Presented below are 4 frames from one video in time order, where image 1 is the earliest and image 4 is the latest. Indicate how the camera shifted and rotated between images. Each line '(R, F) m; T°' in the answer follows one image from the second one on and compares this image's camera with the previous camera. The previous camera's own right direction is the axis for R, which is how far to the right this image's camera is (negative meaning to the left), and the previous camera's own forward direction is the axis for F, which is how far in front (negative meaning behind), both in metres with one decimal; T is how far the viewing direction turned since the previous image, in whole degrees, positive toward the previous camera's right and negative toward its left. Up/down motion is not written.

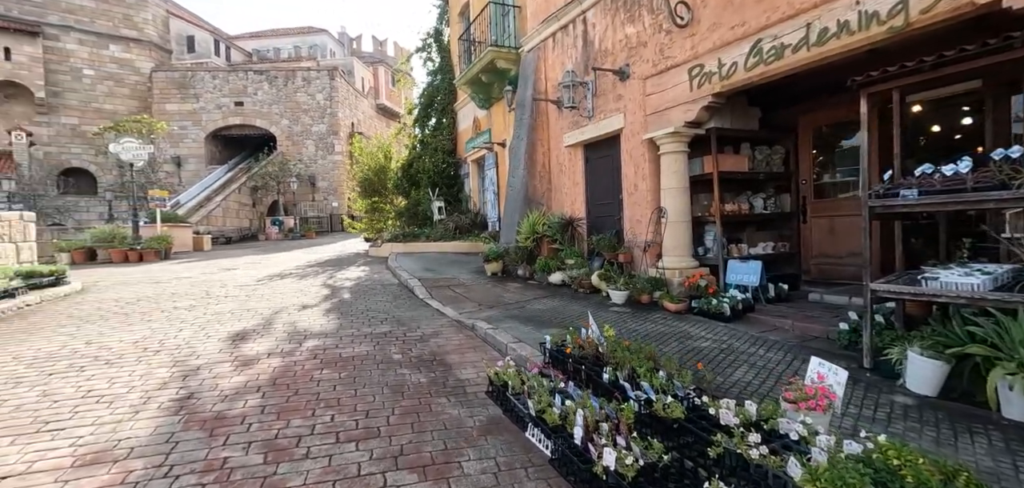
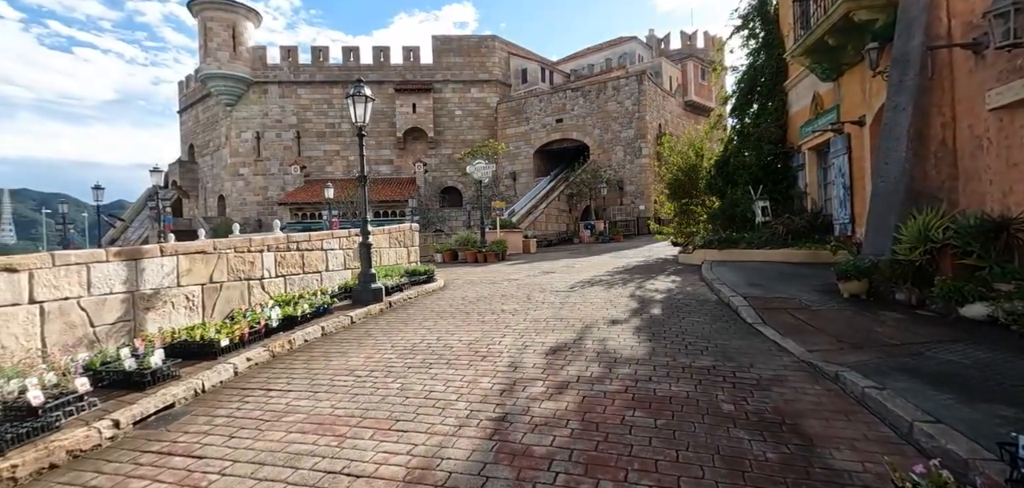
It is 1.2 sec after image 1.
(-0.3, +0.8) m; -34°
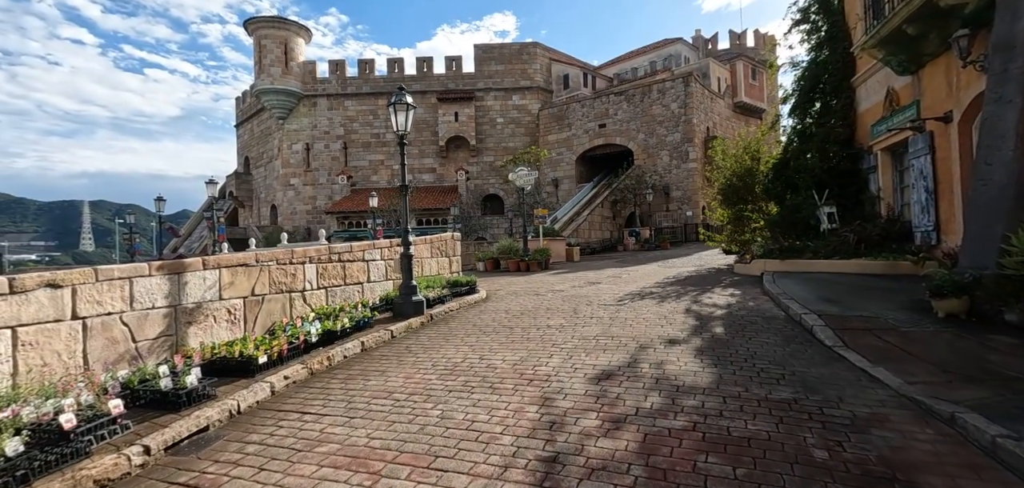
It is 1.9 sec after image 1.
(-0.1, +0.4) m; -5°
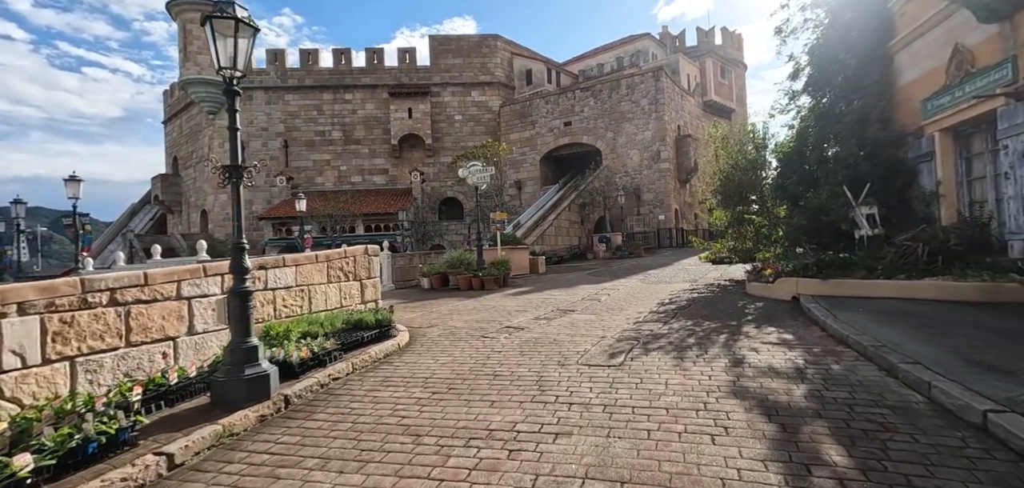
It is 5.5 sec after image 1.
(+0.5, +3.5) m; +4°
